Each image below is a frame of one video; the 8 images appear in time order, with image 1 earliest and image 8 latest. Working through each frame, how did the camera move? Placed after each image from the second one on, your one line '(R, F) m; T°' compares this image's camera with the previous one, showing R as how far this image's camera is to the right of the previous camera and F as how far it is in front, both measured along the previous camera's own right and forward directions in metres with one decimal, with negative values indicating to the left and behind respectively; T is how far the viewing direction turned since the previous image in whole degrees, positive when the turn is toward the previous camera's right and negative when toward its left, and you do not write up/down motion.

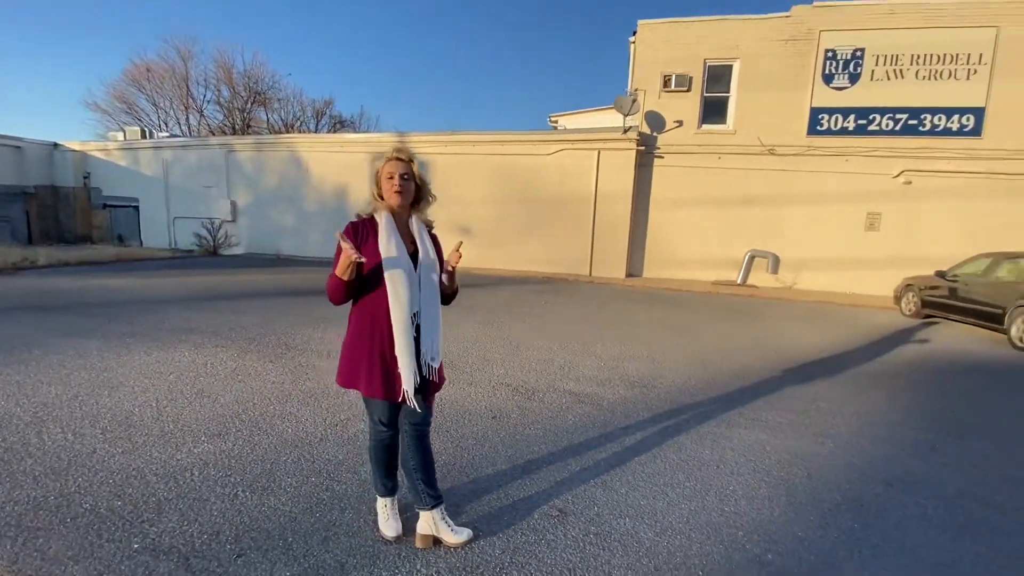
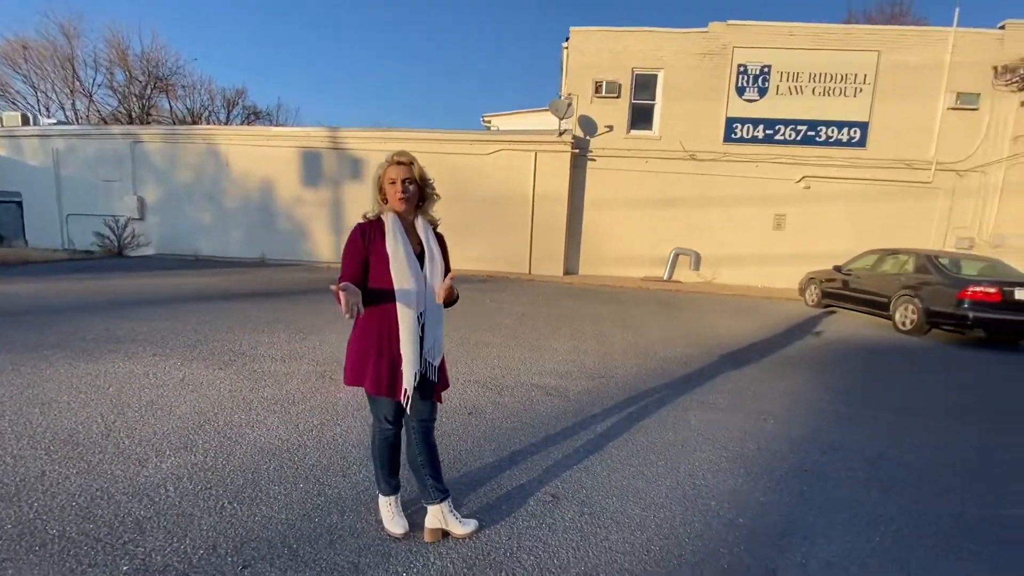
(-0.3, -0.1) m; +9°
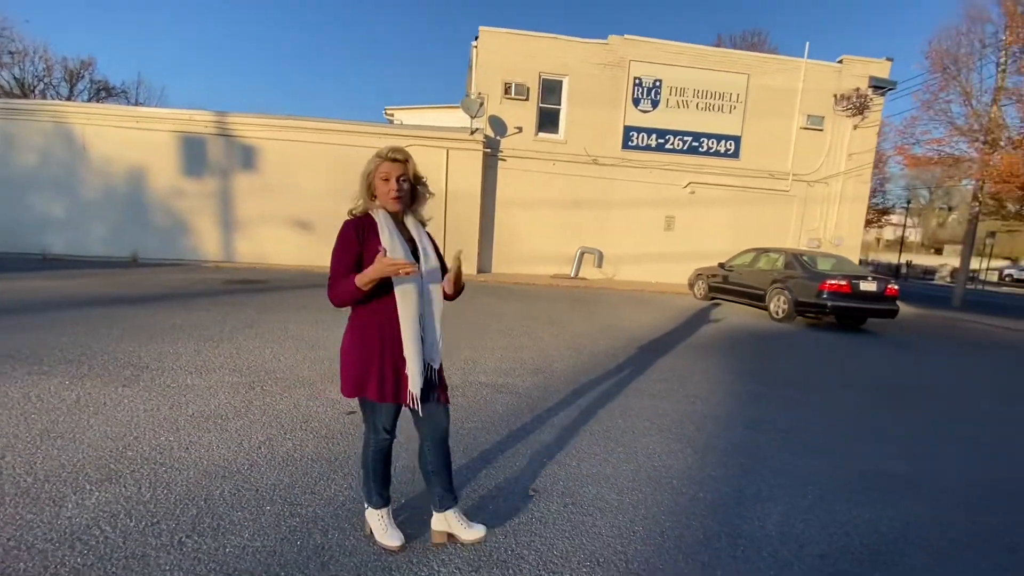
(-0.4, 0.0) m; +12°
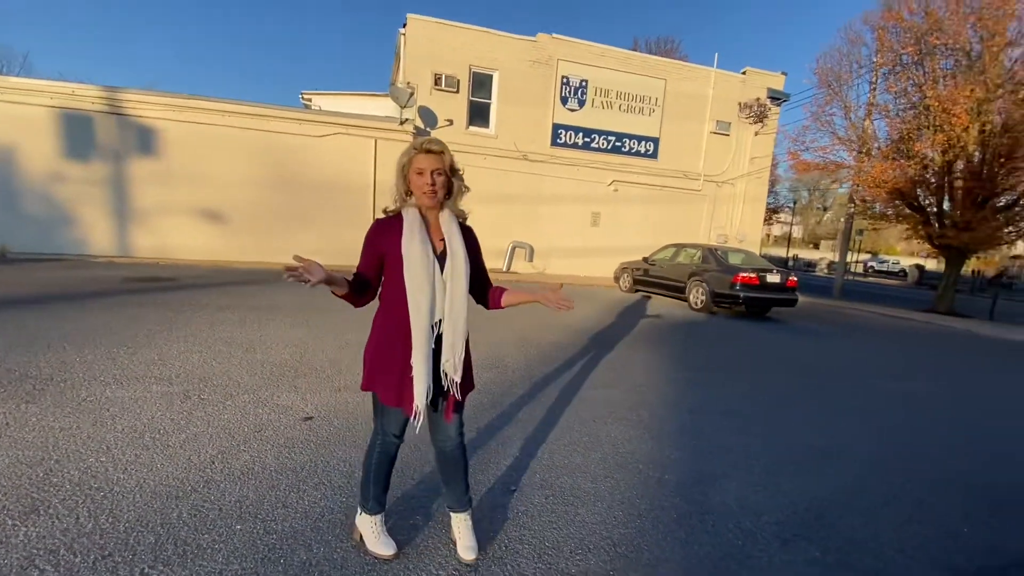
(-0.3, 0.0) m; +9°
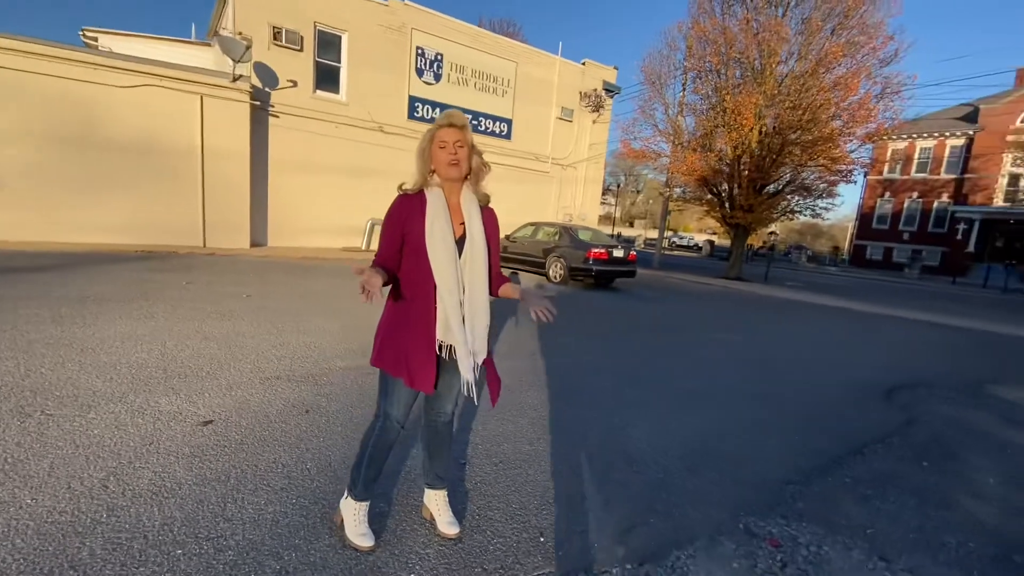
(-0.6, 0.0) m; +19°
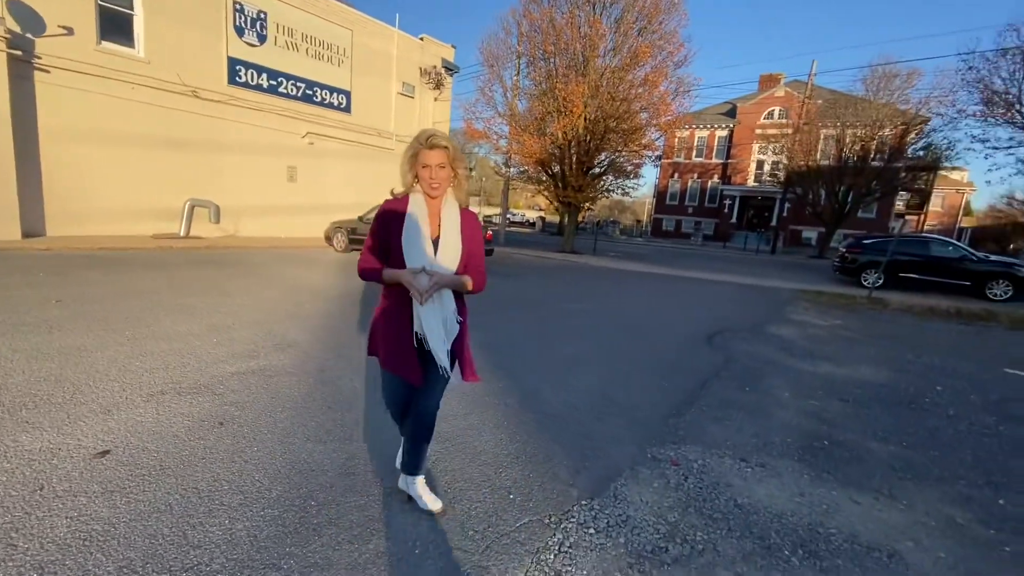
(-0.6, -0.1) m; +19°
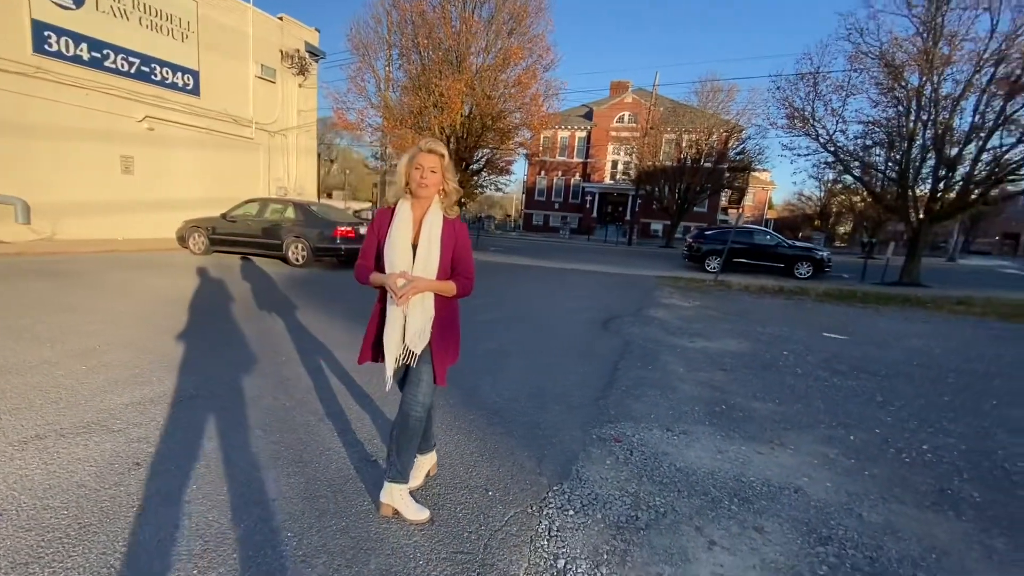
(-0.5, 0.0) m; +15°
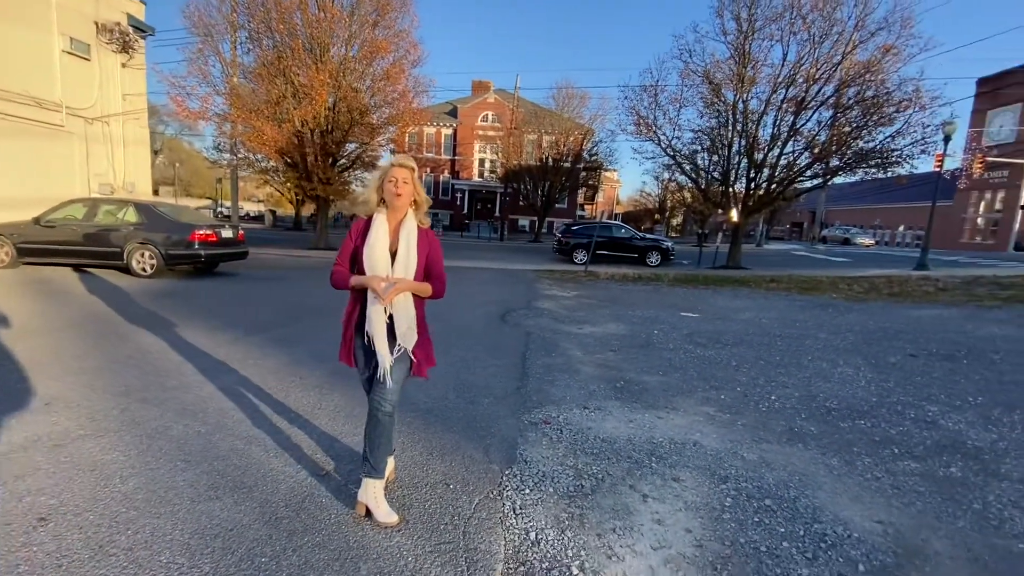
(-0.4, -0.1) m; +15°
